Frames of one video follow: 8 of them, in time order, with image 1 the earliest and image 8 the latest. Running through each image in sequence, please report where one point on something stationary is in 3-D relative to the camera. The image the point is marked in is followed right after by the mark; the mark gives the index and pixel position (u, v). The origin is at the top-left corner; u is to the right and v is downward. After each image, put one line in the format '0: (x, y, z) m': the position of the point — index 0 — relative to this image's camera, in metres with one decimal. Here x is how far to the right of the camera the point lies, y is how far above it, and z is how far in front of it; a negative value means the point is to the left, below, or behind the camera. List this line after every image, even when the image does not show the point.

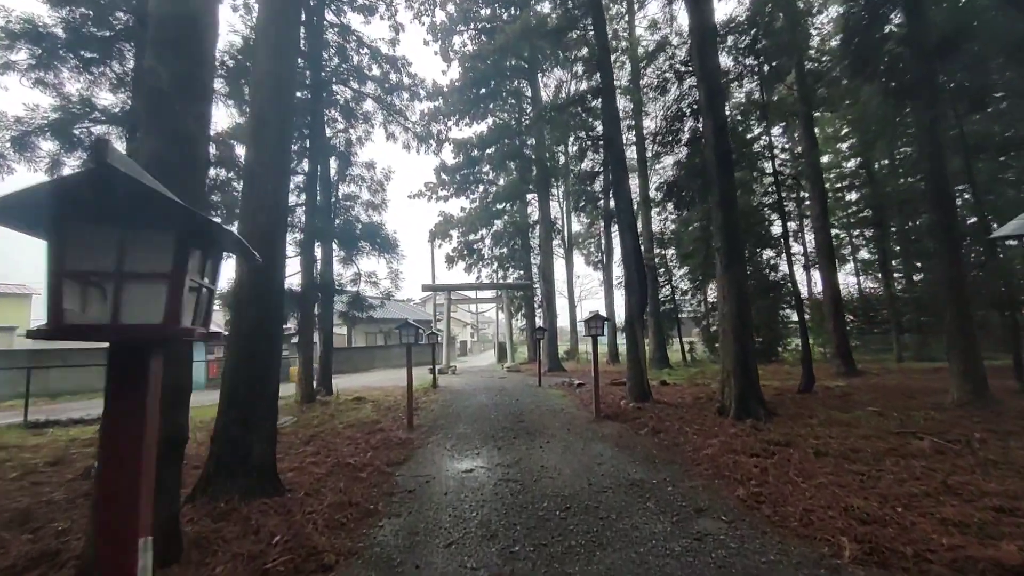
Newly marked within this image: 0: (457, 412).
0: (-0.9, -2.0, +7.6) m
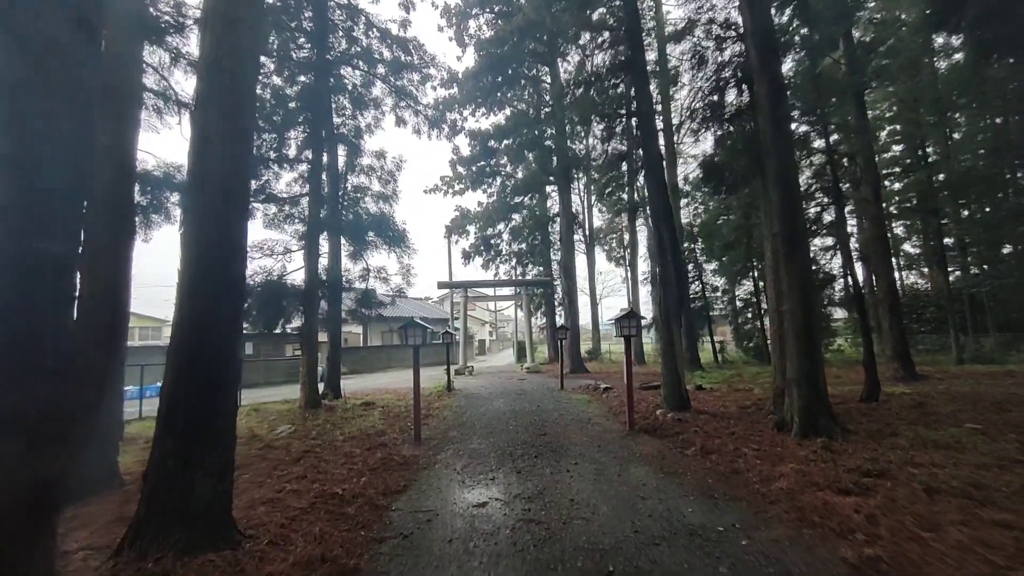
0: (-0.6, -2.0, +6.9) m
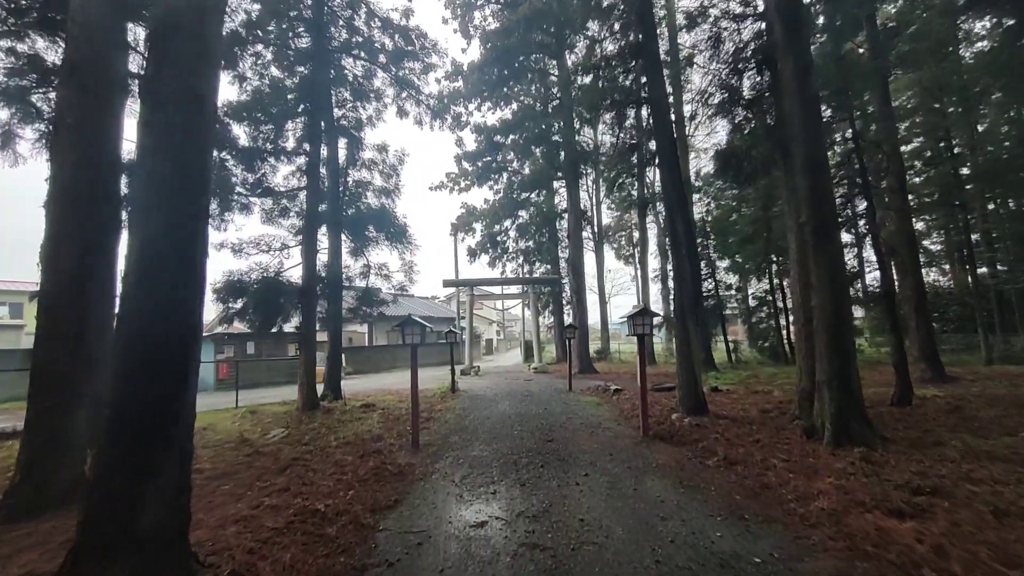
0: (-0.5, -1.9, +6.5) m
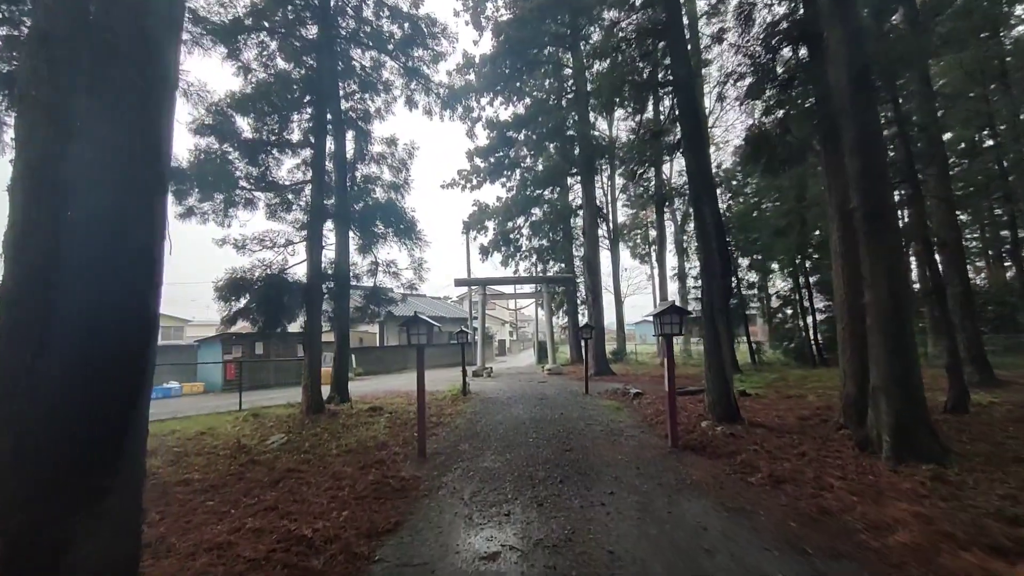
0: (-0.3, -1.9, +6.0) m
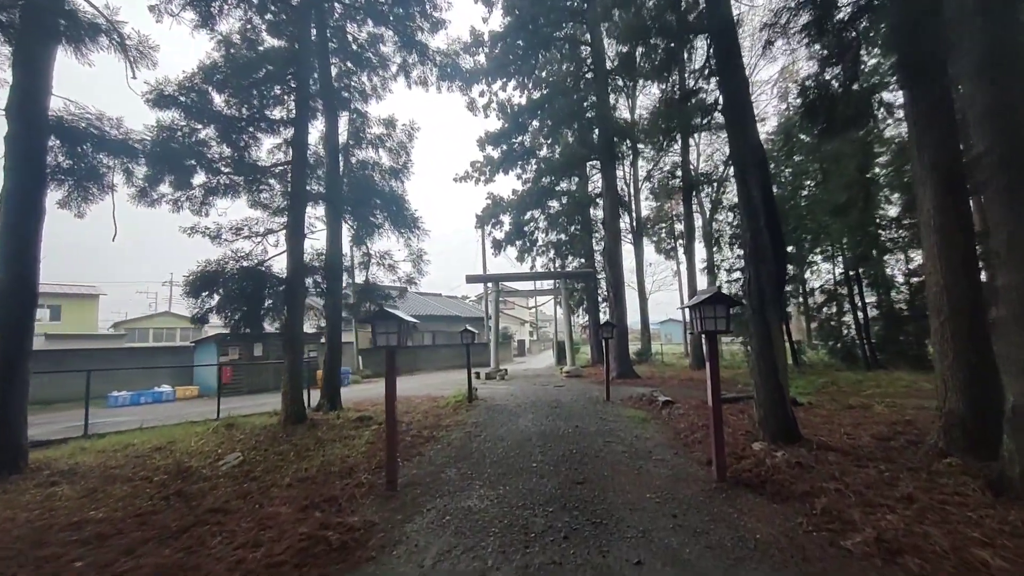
0: (-0.3, -1.7, +5.0) m
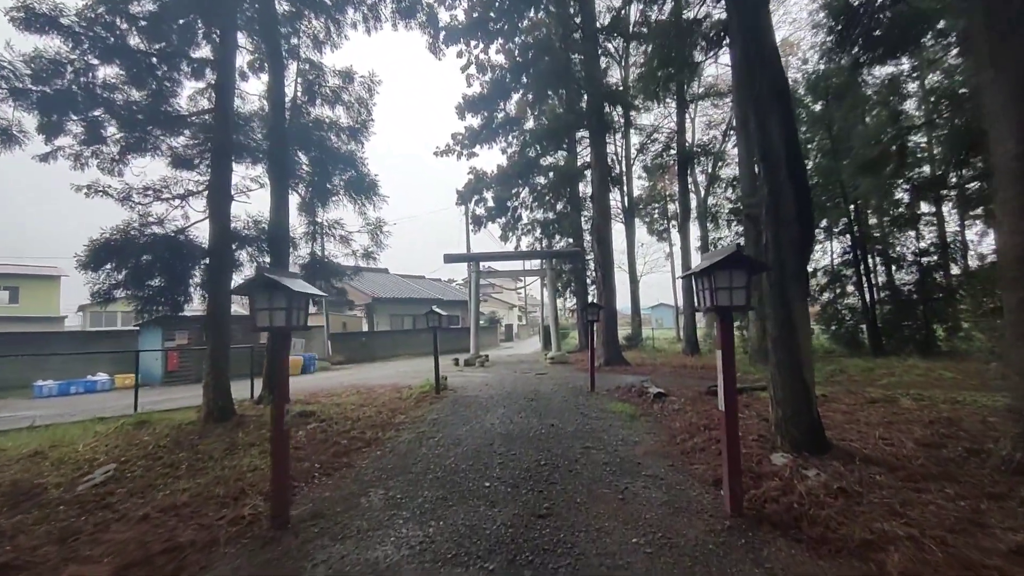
0: (-0.7, -1.5, +3.9) m
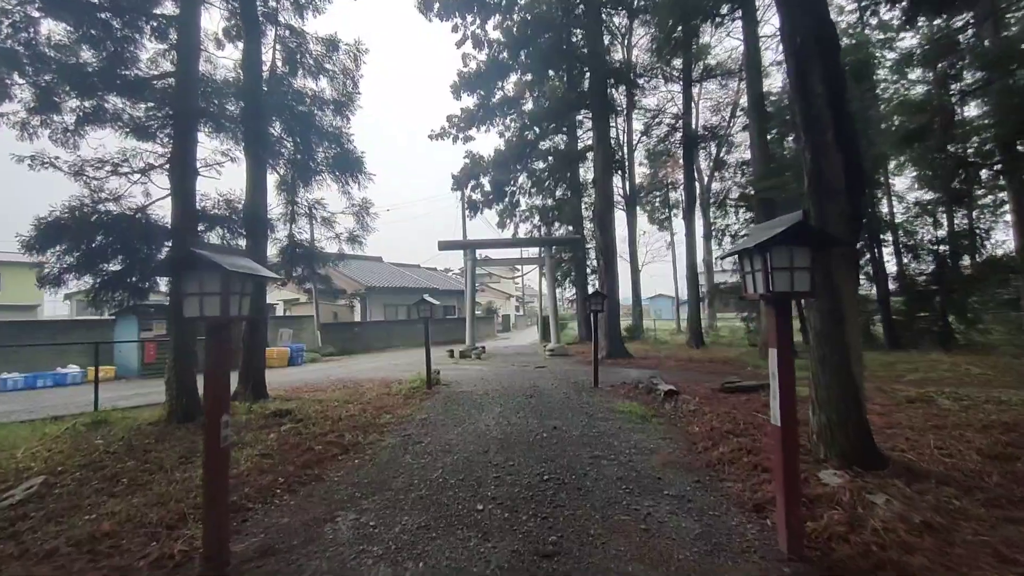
0: (-0.7, -1.3, +3.4) m
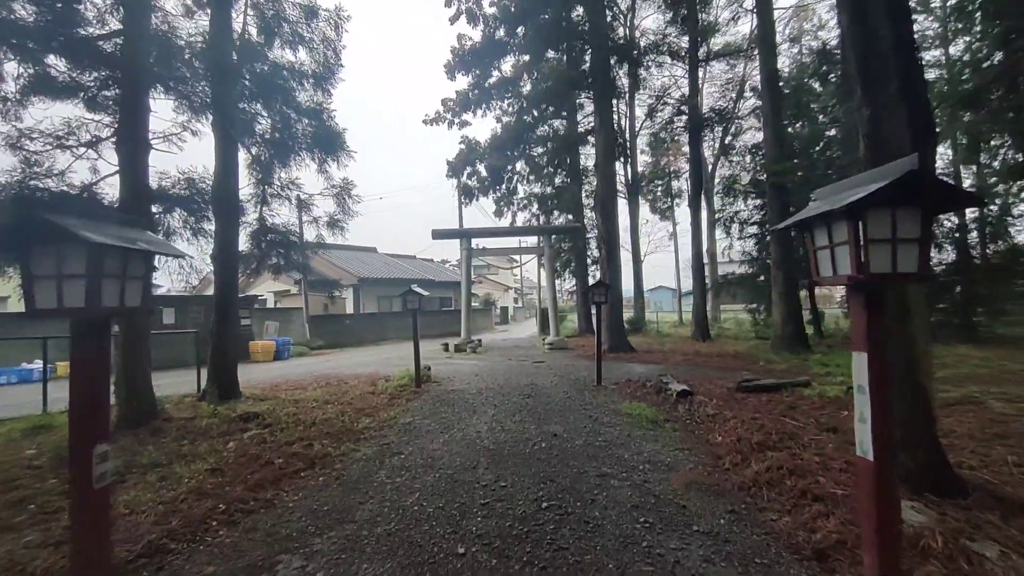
0: (-0.7, -1.2, +2.8) m
